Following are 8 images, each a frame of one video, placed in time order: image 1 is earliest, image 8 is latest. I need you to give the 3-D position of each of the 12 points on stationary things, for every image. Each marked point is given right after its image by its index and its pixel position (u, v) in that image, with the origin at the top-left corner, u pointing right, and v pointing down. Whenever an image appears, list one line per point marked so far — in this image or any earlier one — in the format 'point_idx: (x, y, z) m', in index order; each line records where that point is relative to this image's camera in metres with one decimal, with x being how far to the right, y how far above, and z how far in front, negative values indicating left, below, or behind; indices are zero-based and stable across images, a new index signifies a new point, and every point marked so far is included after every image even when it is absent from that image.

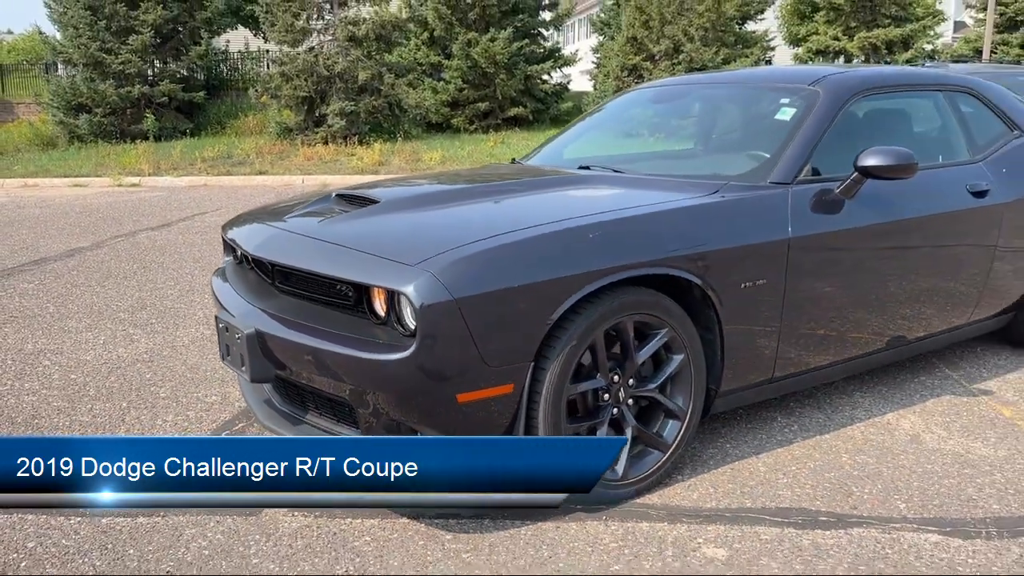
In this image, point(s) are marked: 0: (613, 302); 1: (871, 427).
0: (+0.3, 0.0, +2.8) m
1: (+1.5, -0.6, +3.5) m
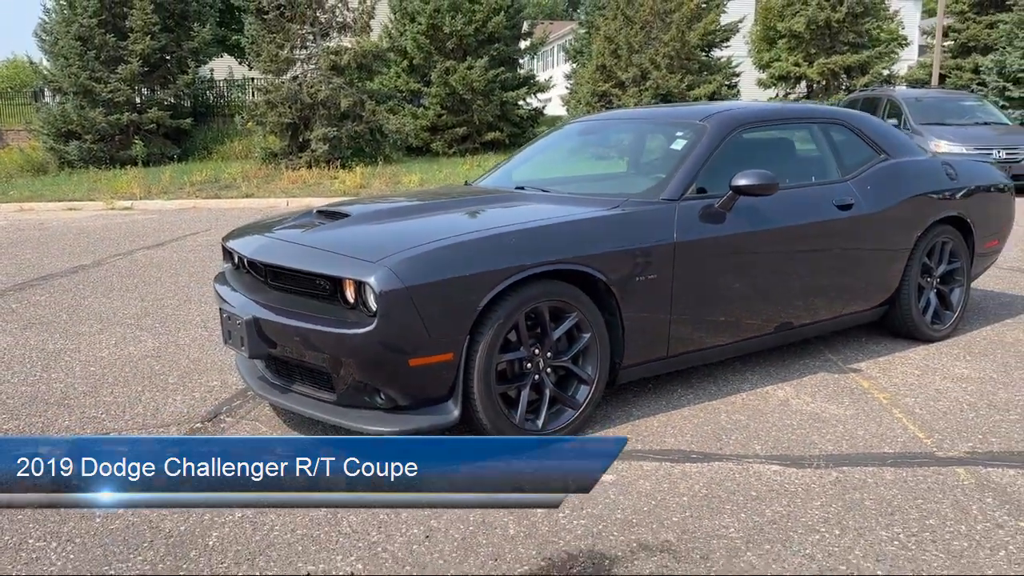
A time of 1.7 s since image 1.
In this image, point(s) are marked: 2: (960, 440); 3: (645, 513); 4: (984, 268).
0: (+0.1, 0.0, +3.6) m
1: (+1.2, -0.6, +4.3) m
2: (+2.0, -0.7, +3.7) m
3: (+0.5, -0.8, +3.0) m
4: (+3.3, +0.1, +5.9) m
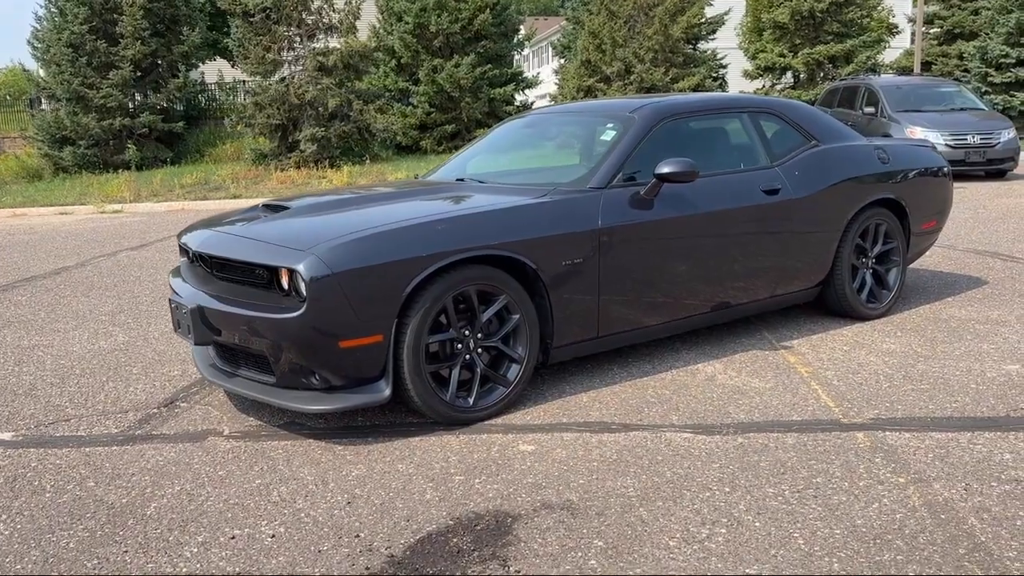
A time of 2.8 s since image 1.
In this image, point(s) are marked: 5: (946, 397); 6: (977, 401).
0: (-0.2, +0.1, +3.8) m
1: (+0.9, -0.5, +4.6) m
2: (+1.7, -0.6, +3.9) m
3: (+0.2, -0.7, +3.3) m
4: (+3.0, +0.3, +6.1) m
5: (+2.1, -0.5, +4.0) m
6: (+2.2, -0.5, +4.0) m
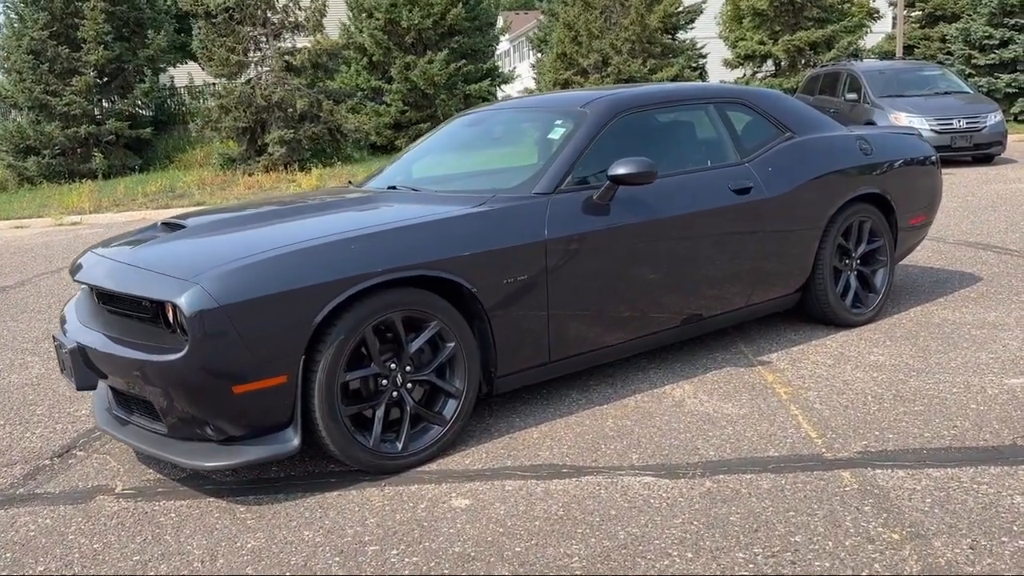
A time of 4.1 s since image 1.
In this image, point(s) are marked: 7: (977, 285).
0: (-0.5, 0.0, +3.3) m
1: (+0.6, -0.5, +4.1) m
2: (+1.4, -0.6, +3.4) m
3: (-0.1, -0.8, +2.8) m
4: (+2.7, +0.3, +5.6) m
5: (+1.8, -0.6, +3.6) m
6: (+1.9, -0.6, +3.5) m
7: (+3.3, 0.0, +6.0) m
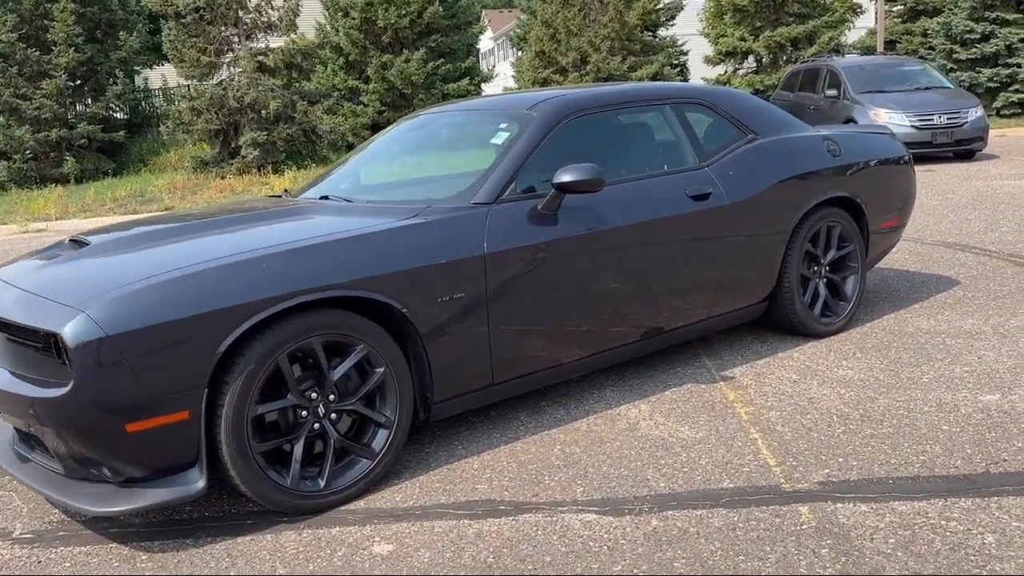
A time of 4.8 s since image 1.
0: (-0.8, -0.1, +3.0) m
1: (+0.4, -0.6, +3.8) m
2: (+1.1, -0.7, +3.2) m
3: (-0.3, -0.9, +2.5) m
4: (+2.4, +0.2, +5.4) m
5: (+1.6, -0.6, +3.3) m
6: (+1.7, -0.6, +3.2) m
7: (+3.0, 0.0, +5.8) m
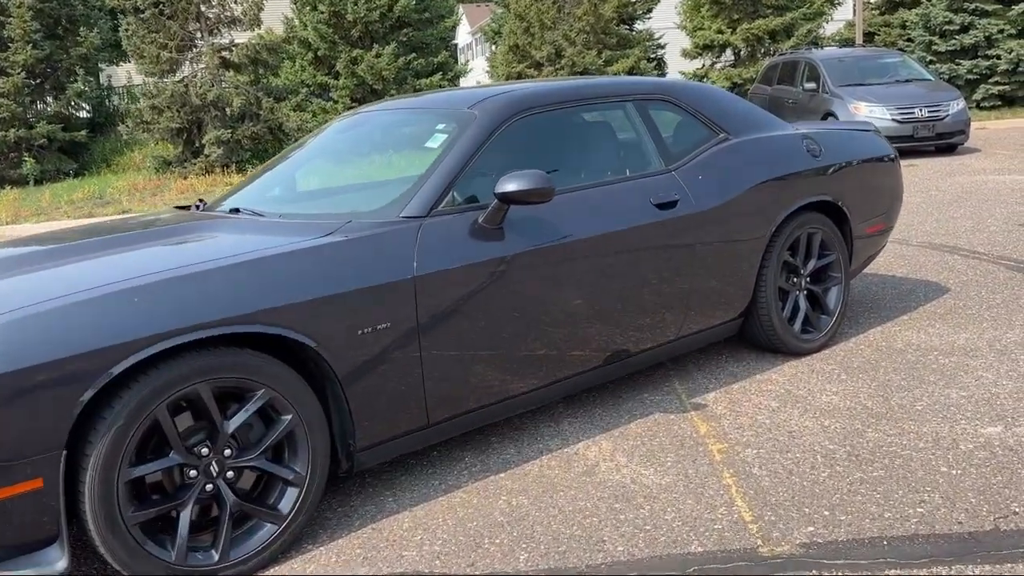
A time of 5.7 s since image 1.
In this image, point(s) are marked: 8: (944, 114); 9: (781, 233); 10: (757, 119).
0: (-1.0, -0.2, +2.5) m
1: (+0.2, -0.7, +3.3) m
2: (+0.9, -0.8, +2.7) m
3: (-0.5, -1.0, +2.0) m
4: (+2.1, +0.2, +4.9) m
5: (+1.3, -0.7, +2.9) m
6: (+1.5, -0.7, +2.8) m
7: (+2.8, -0.1, +5.4) m
8: (+6.5, +2.6, +12.6) m
9: (+1.4, +0.3, +4.3) m
10: (+1.3, +0.9, +4.4) m
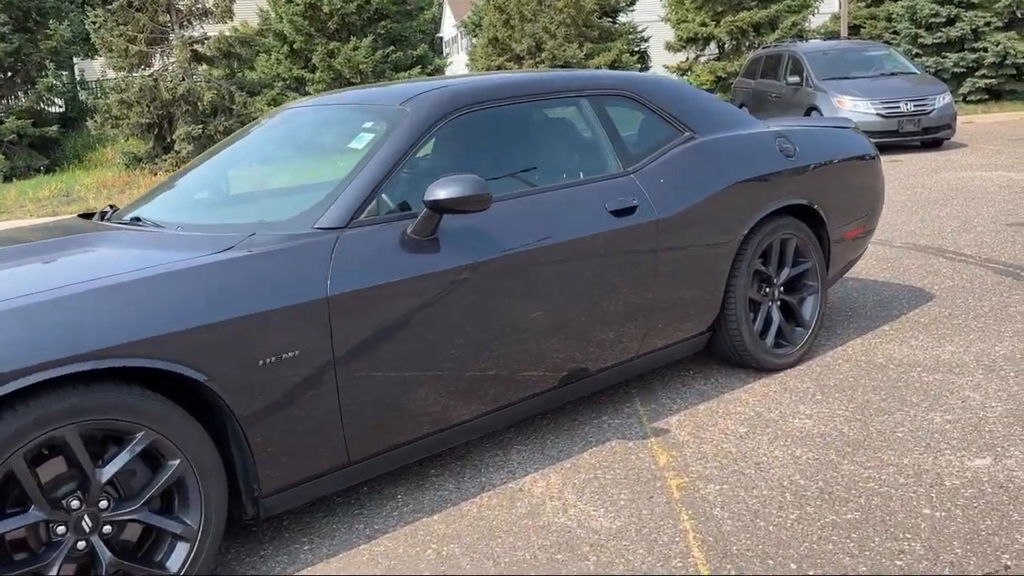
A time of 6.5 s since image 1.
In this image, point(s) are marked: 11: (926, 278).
0: (-1.2, -0.3, +2.2) m
1: (-0.1, -0.8, +3.0) m
2: (+0.7, -0.8, +2.4) m
3: (-0.7, -1.1, +1.7) m
4: (+1.9, +0.1, +4.6) m
5: (+1.1, -0.8, +2.5) m
6: (+1.2, -0.8, +2.5) m
7: (+2.5, -0.1, +5.1) m
8: (+6.1, +2.6, +12.3) m
9: (+1.1, +0.2, +4.0) m
10: (+1.1, +0.8, +4.1) m
11: (+2.8, +0.1, +5.7) m
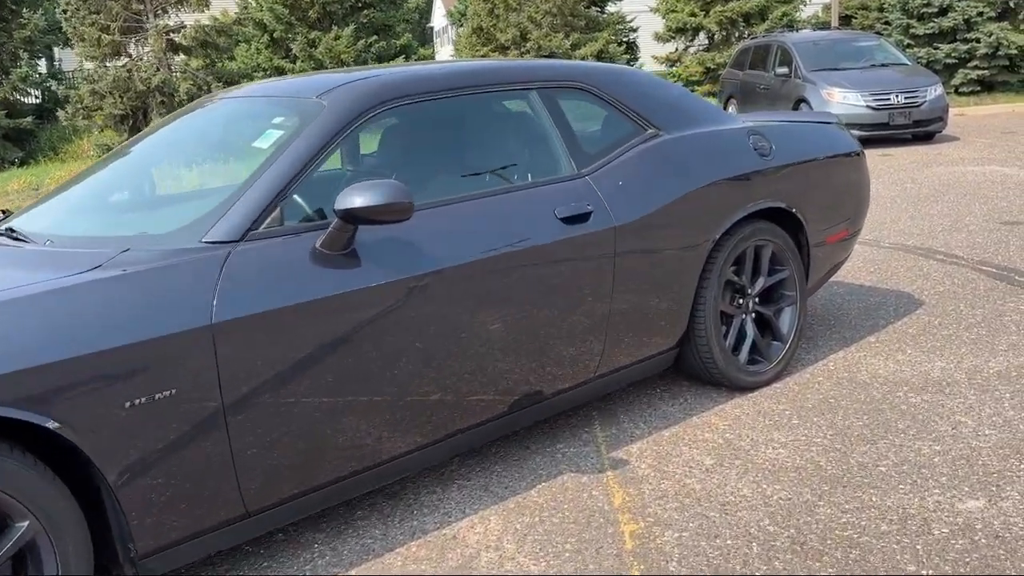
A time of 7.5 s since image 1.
0: (-1.4, -0.4, +1.8) m
1: (-0.3, -0.8, +2.6) m
2: (+0.5, -0.9, +2.0) m
3: (-0.9, -1.2, +1.3) m
4: (+1.6, +0.1, +4.3) m
5: (+0.9, -0.8, +2.2) m
6: (+1.0, -0.8, +2.1) m
7: (+2.3, -0.1, +4.7) m
8: (+5.8, +2.7, +11.9) m
9: (+0.9, +0.2, +3.6) m
10: (+0.8, +0.8, +3.7) m
11: (+2.6, 0.0, +5.3) m
